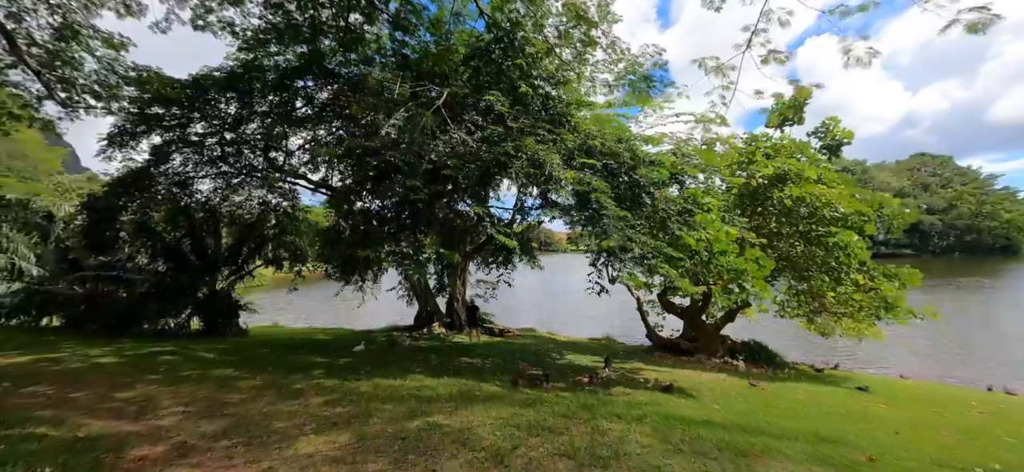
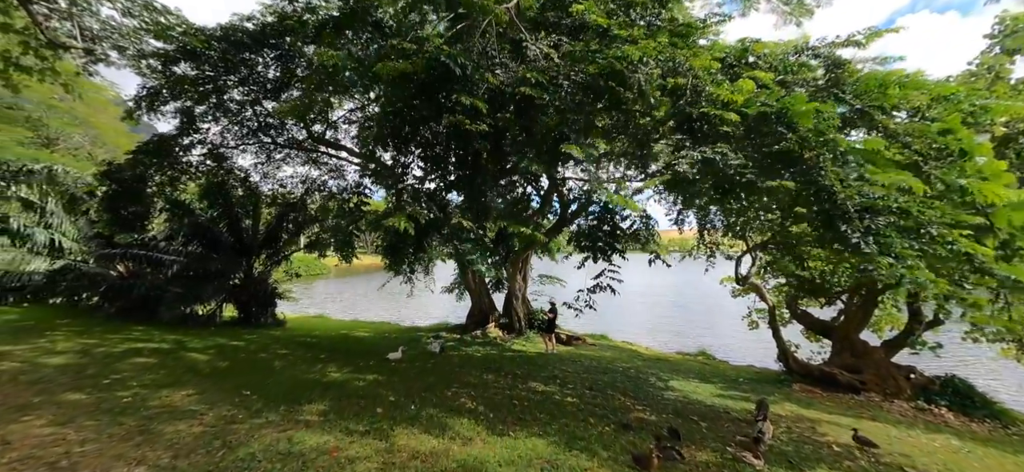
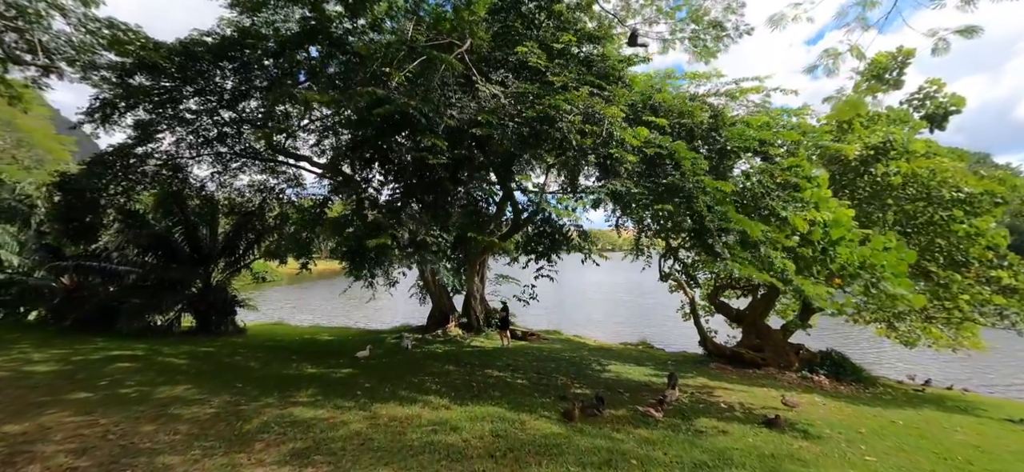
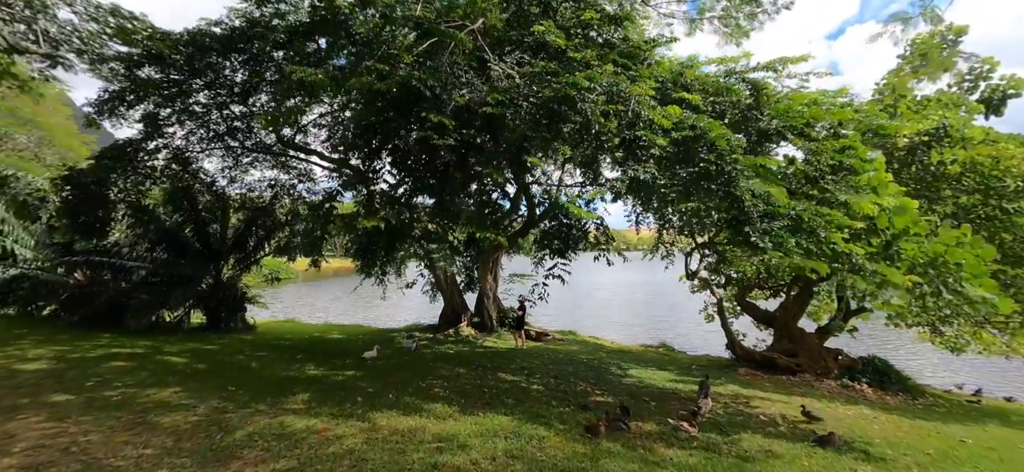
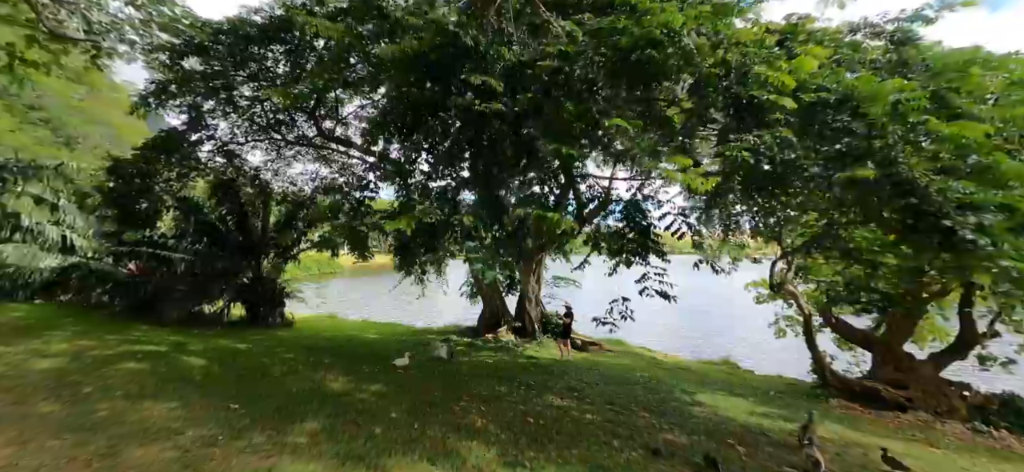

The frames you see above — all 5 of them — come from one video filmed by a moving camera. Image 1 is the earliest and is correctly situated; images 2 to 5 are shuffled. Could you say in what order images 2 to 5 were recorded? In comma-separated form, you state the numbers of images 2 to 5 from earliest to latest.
3, 4, 2, 5
